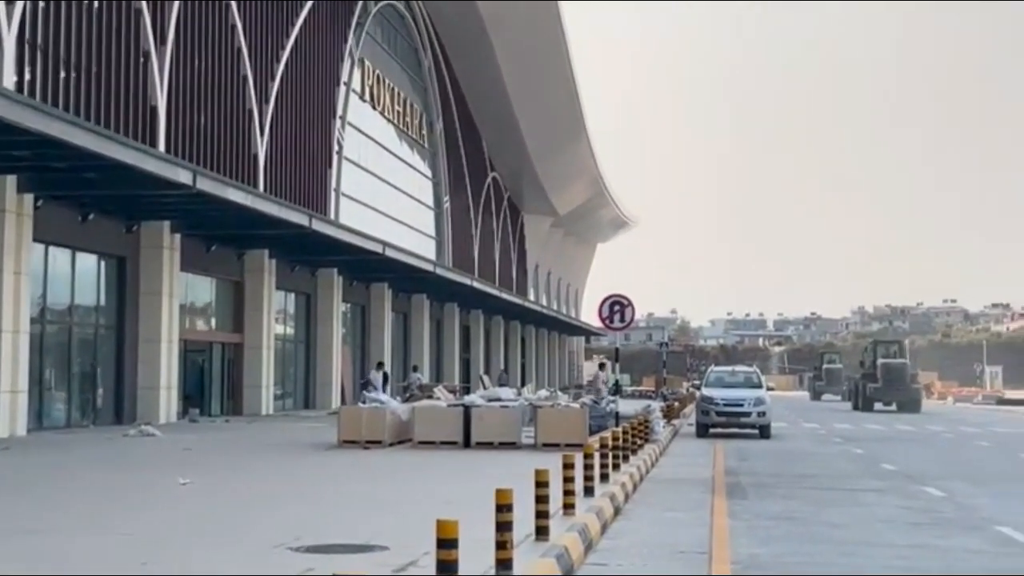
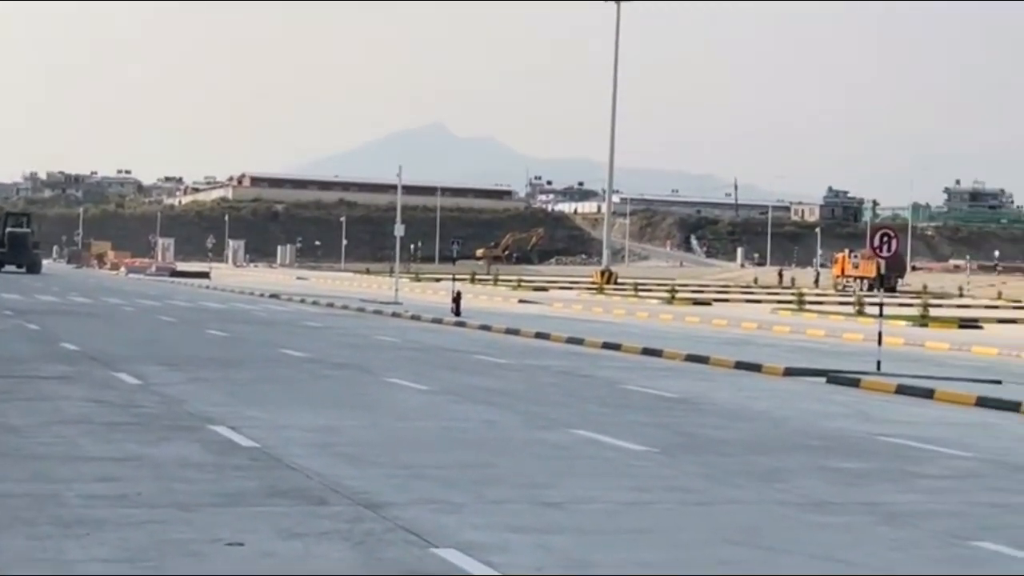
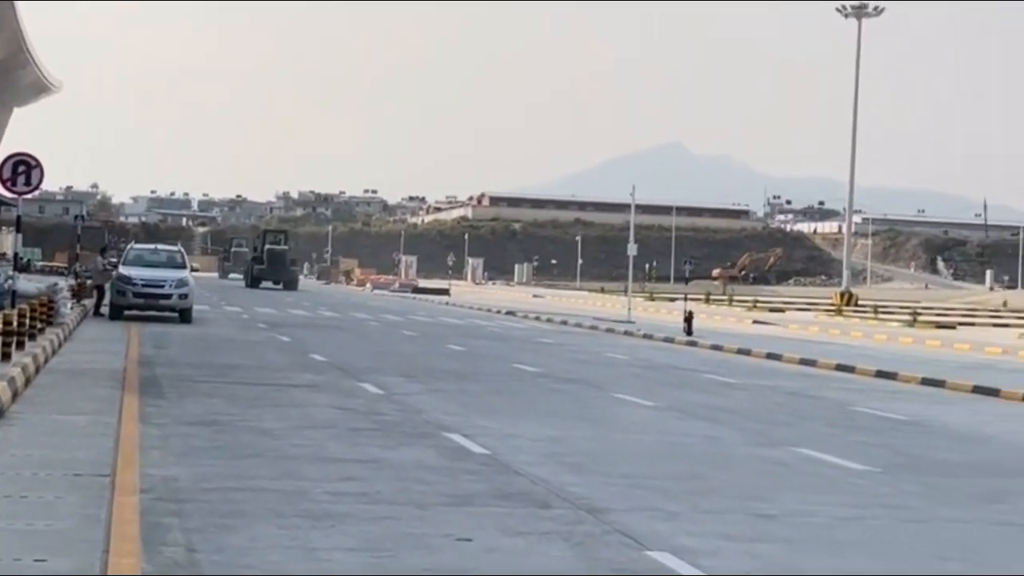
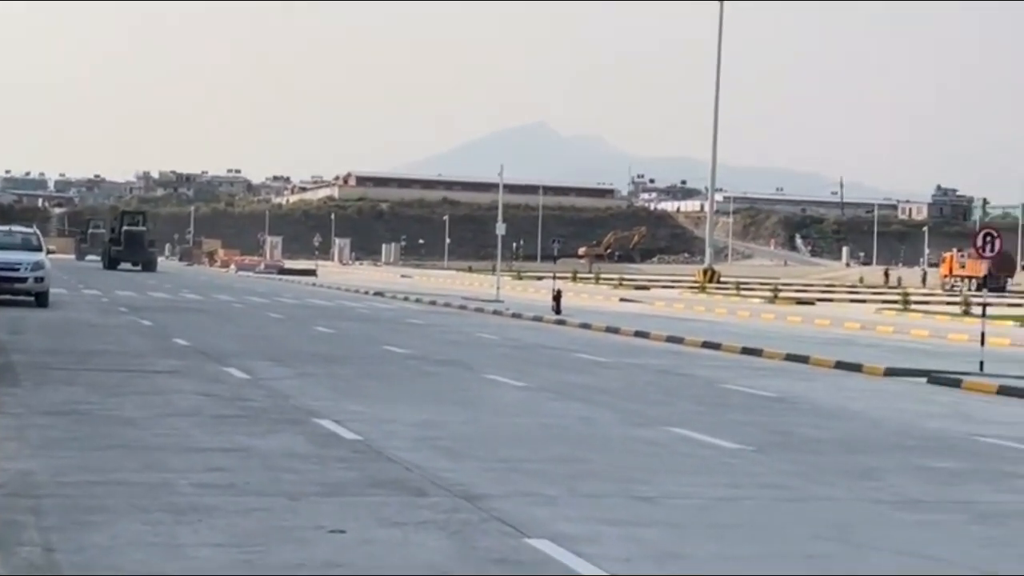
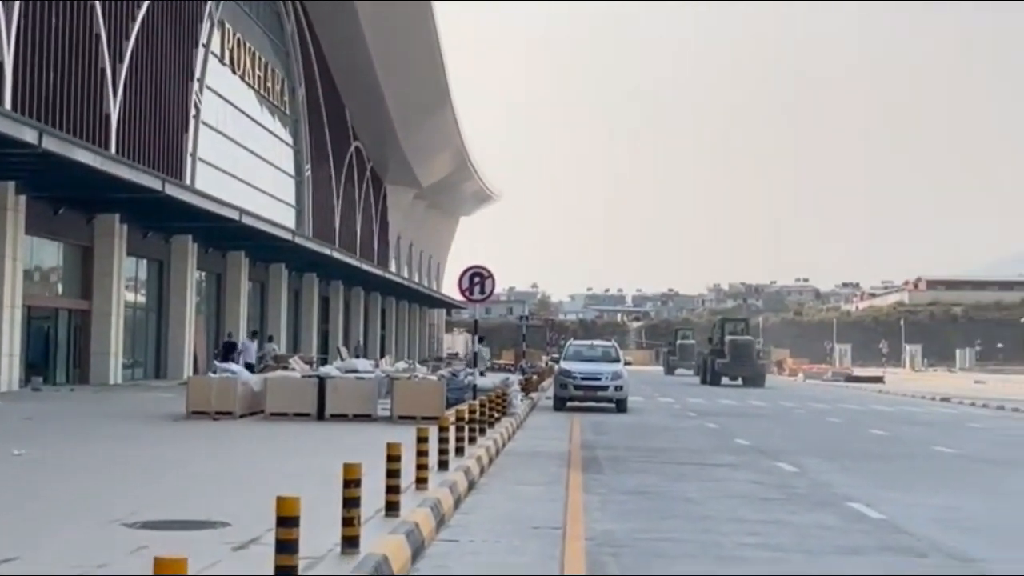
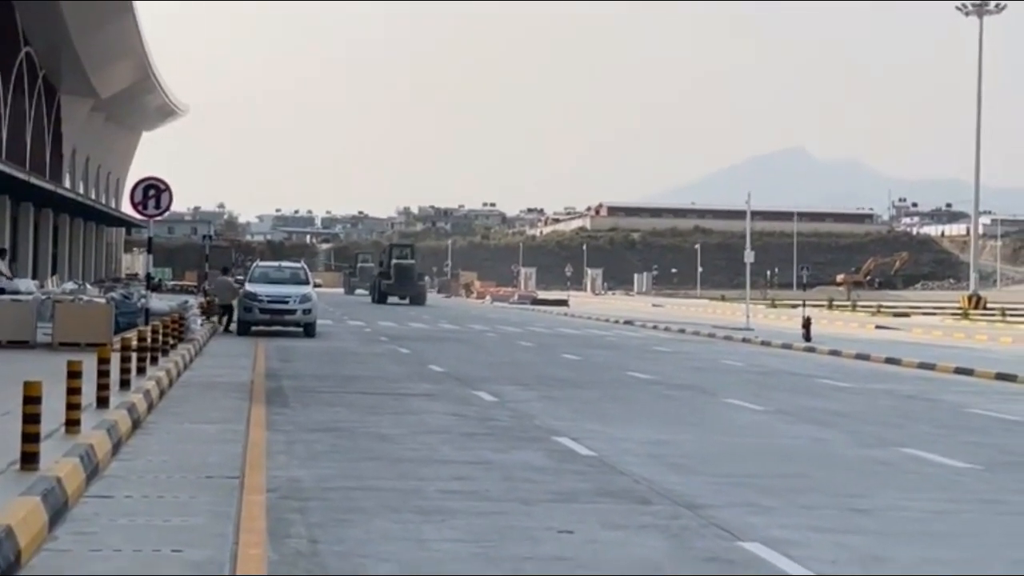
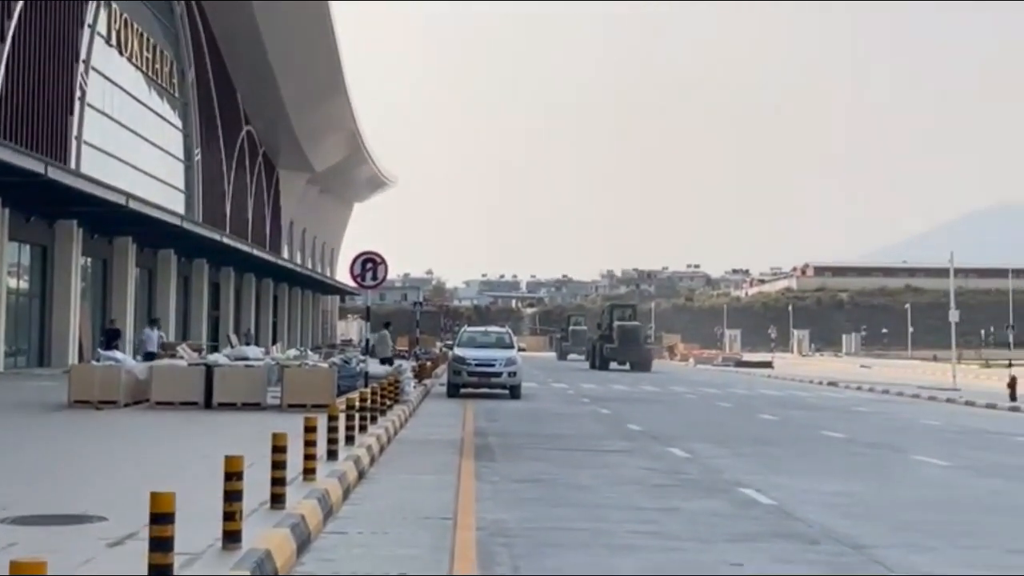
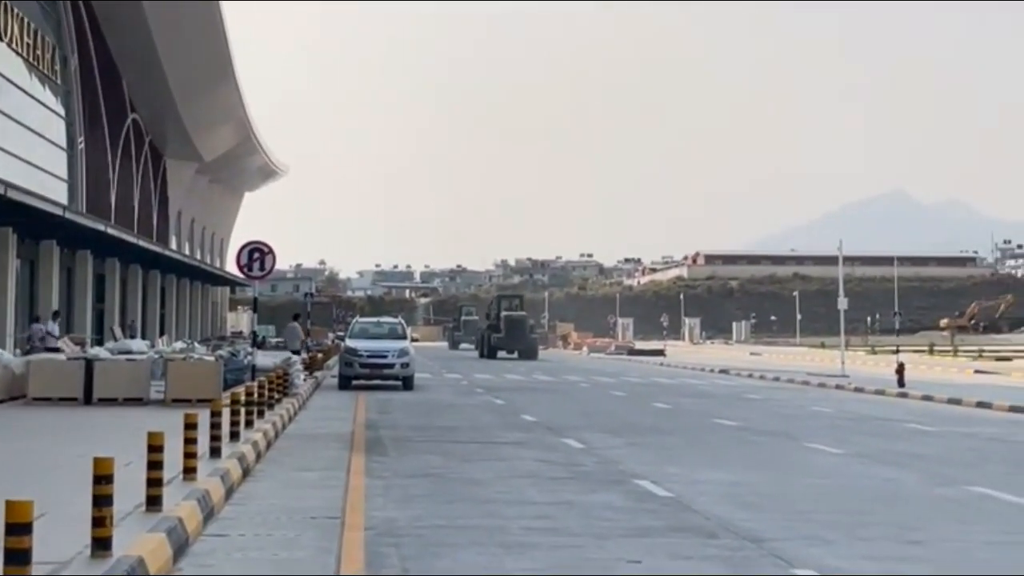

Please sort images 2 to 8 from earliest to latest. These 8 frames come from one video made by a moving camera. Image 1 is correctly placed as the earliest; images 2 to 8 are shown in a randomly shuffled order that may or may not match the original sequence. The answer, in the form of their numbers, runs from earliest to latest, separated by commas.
5, 7, 8, 6, 3, 4, 2
